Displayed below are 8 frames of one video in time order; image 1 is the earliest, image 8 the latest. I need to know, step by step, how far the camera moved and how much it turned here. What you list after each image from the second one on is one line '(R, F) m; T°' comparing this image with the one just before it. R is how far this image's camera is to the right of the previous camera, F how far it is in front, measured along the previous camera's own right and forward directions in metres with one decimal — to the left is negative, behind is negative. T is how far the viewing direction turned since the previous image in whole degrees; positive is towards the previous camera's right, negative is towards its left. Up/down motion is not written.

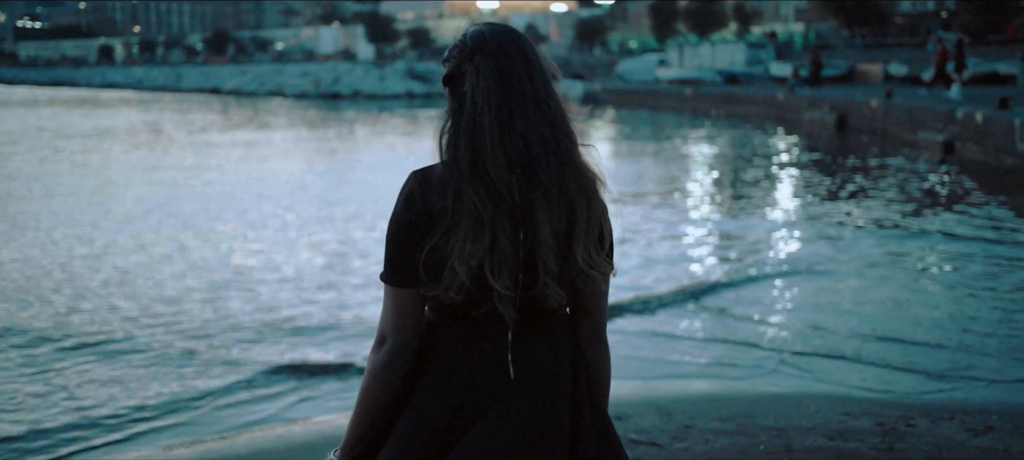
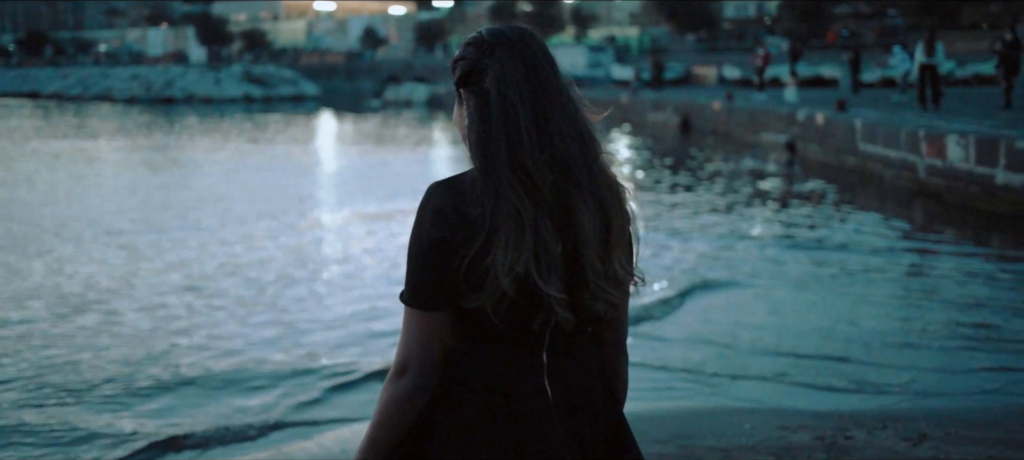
(-0.4, +0.5) m; +9°
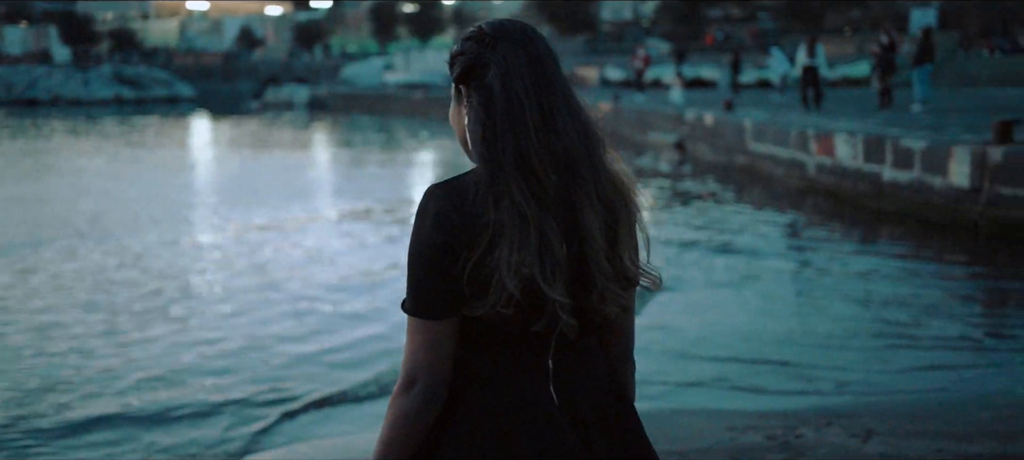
(-0.3, +0.3) m; +6°
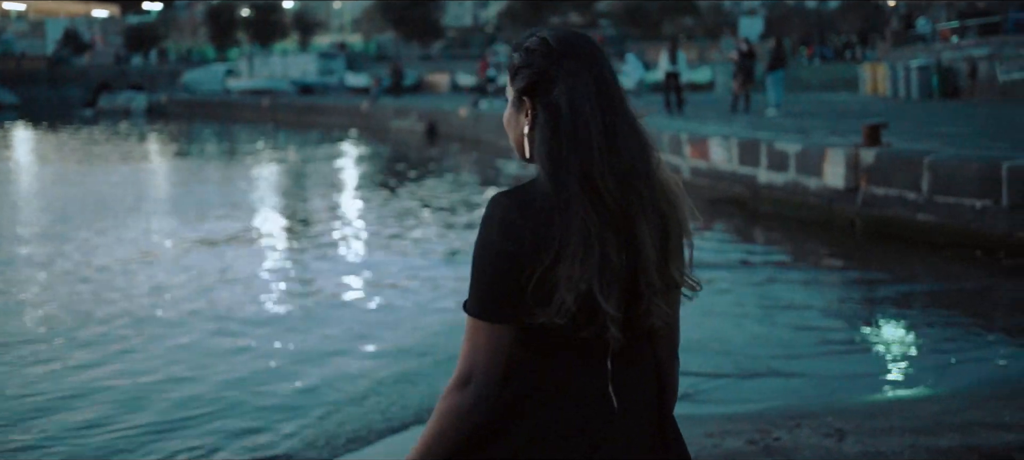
(-0.7, +0.2) m; +8°
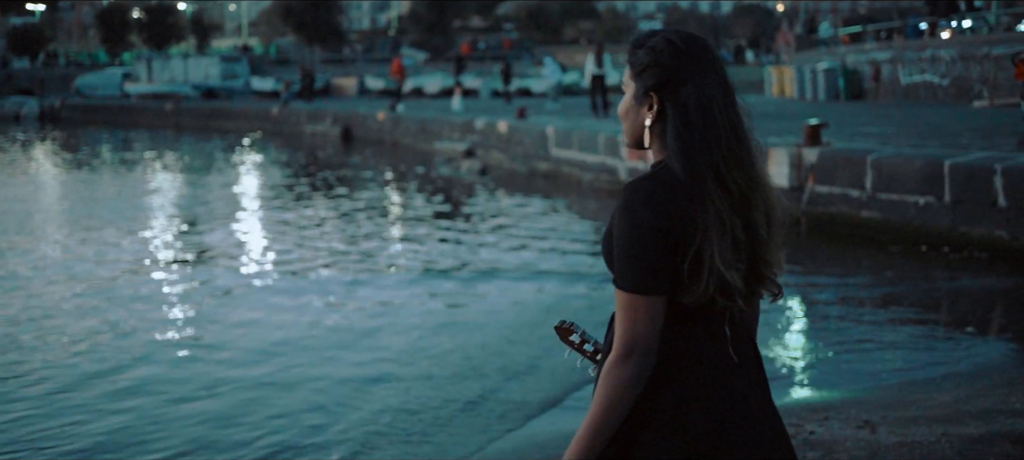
(-0.7, +0.1) m; +6°
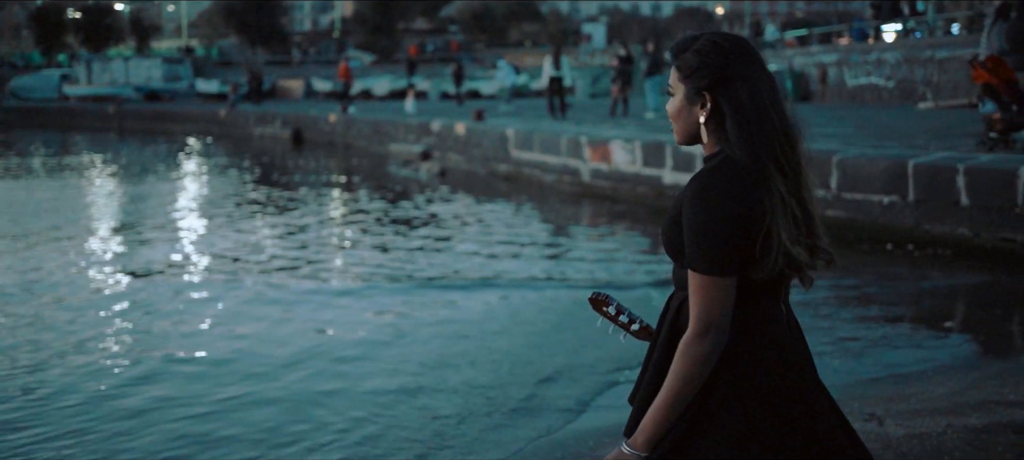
(-0.4, 0.0) m; +3°
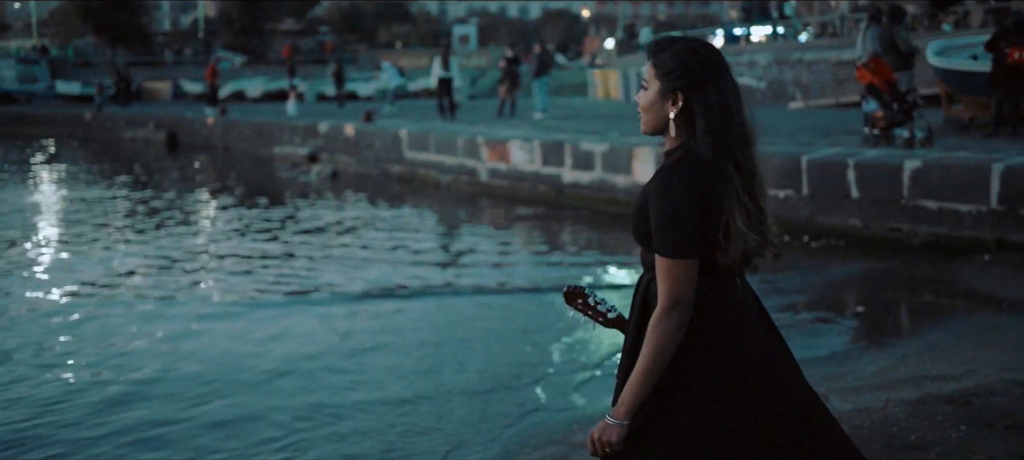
(-0.6, -0.2) m; +7°
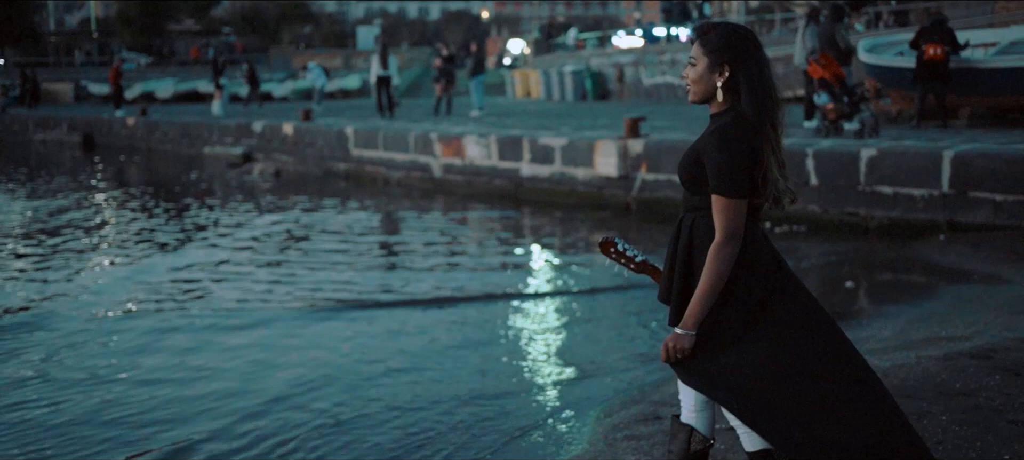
(-1.1, -0.4) m; +6°
